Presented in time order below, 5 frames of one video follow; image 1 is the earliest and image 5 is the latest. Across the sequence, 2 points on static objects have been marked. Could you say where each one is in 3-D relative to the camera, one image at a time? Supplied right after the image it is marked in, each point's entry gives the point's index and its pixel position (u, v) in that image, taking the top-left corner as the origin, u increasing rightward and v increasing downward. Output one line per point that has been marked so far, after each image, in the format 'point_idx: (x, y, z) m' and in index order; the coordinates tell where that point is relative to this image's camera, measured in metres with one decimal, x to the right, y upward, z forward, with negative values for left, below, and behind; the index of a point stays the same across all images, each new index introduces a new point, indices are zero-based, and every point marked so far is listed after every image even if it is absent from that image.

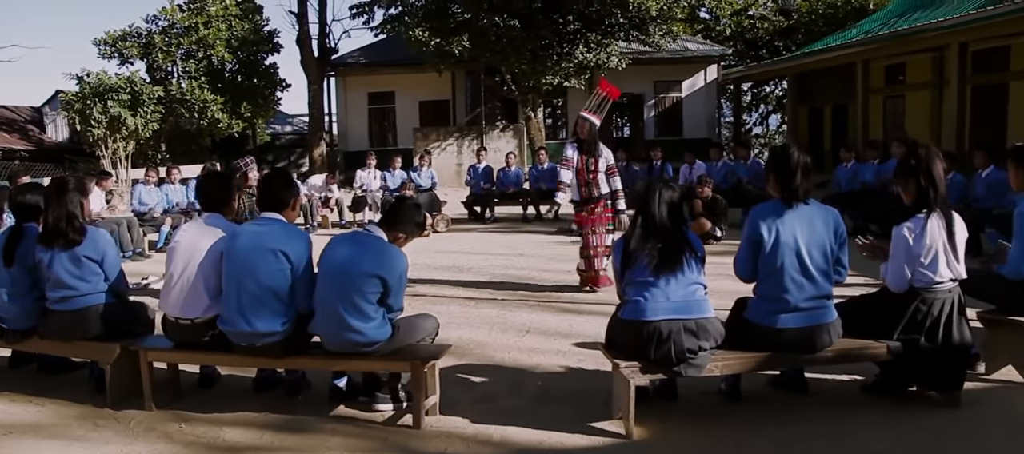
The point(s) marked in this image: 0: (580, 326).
0: (+0.4, -0.6, +6.1) m
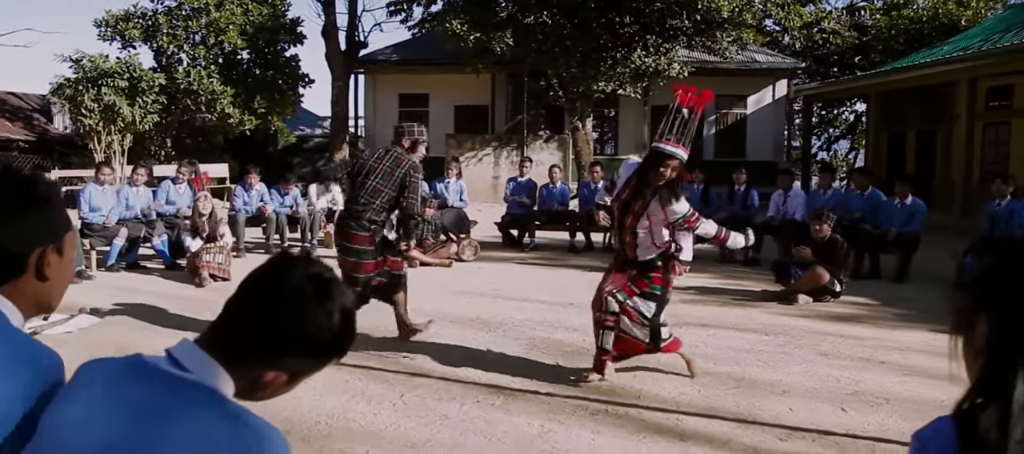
0: (+0.6, -0.9, +3.4) m
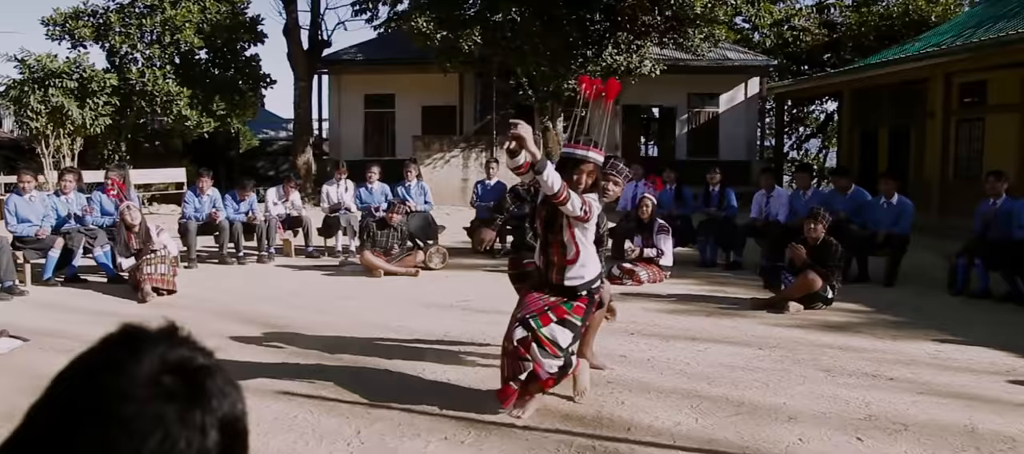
0: (+0.5, -0.9, +2.9) m
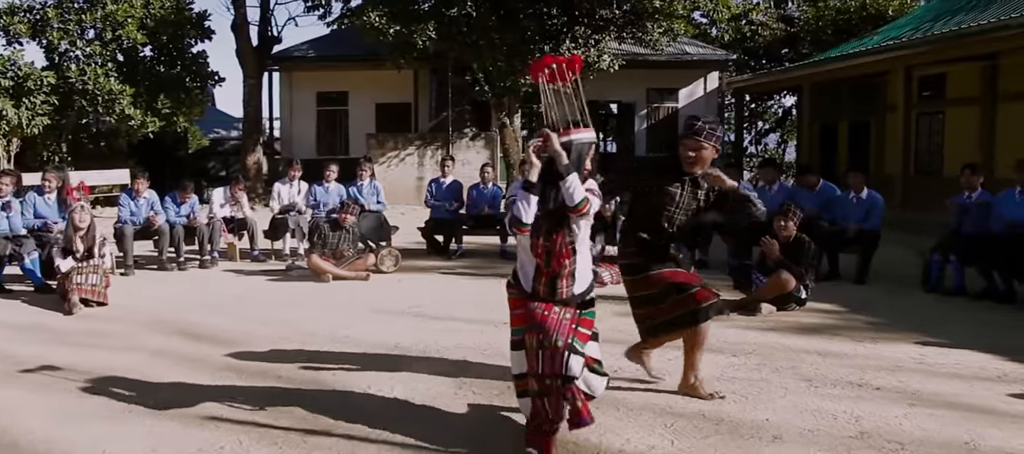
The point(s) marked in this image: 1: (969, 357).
0: (+0.4, -0.9, +2.4) m
1: (+2.5, -0.7, +5.4) m
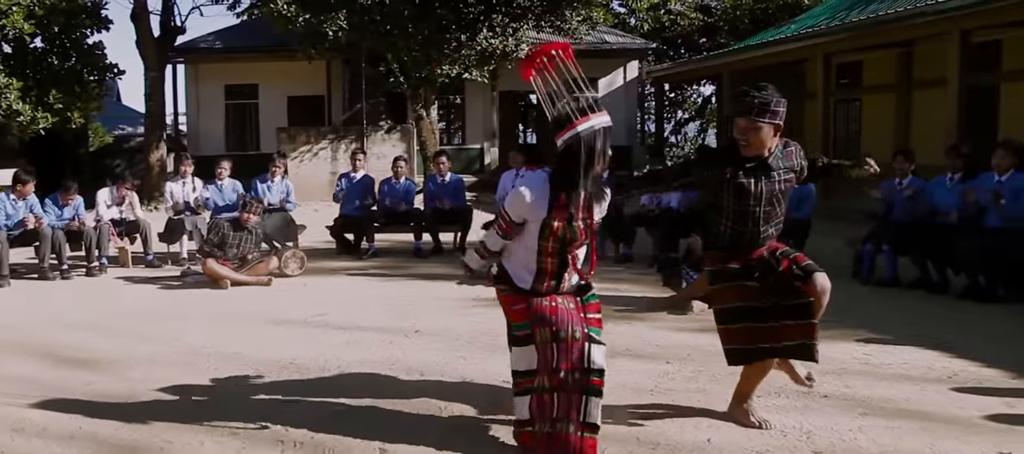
0: (+0.2, -0.9, +1.9) m
1: (+2.1, -0.7, +5.1) m
